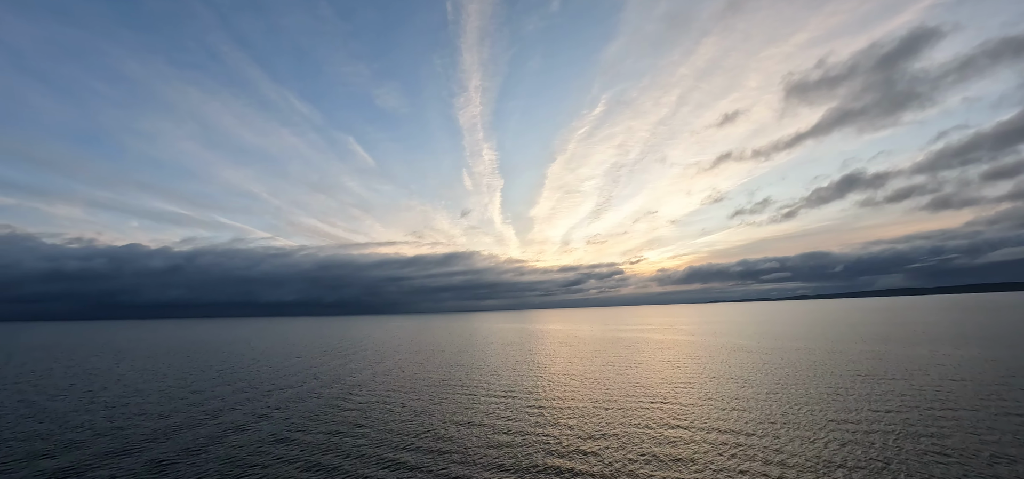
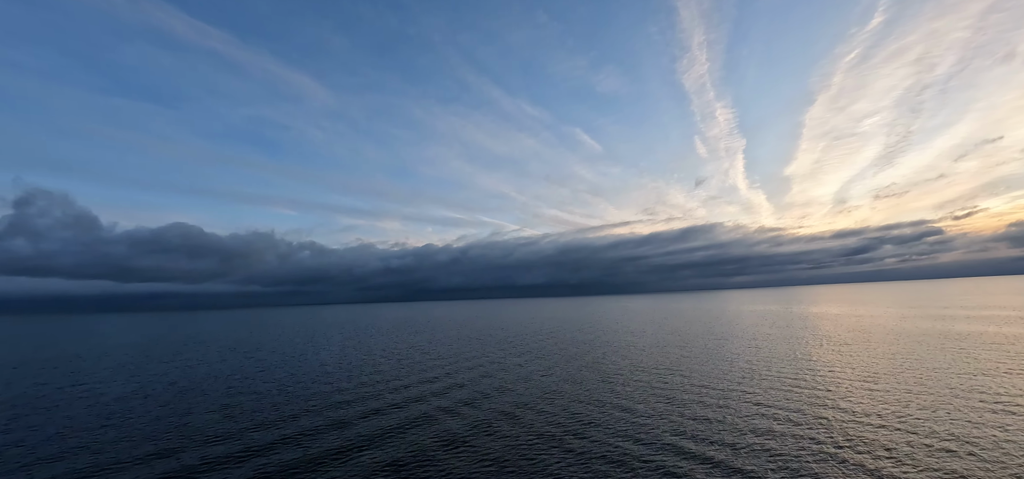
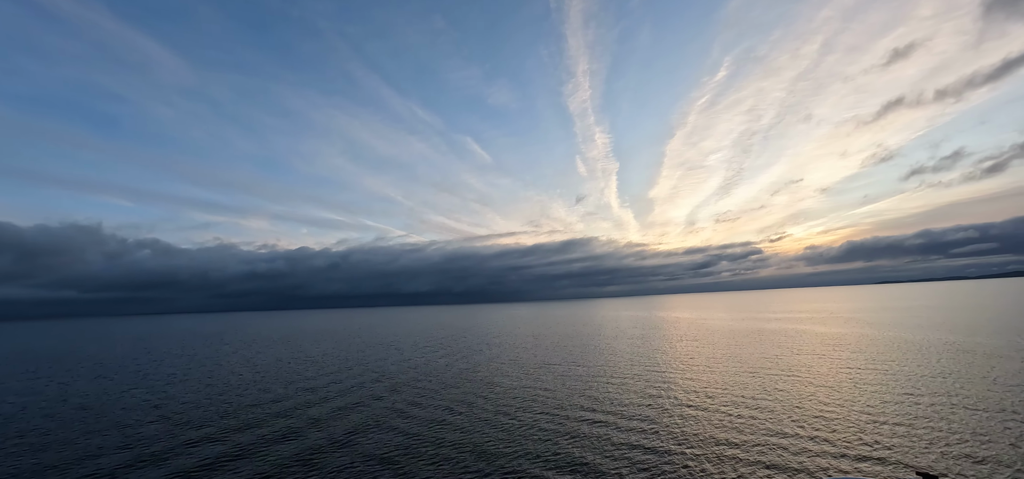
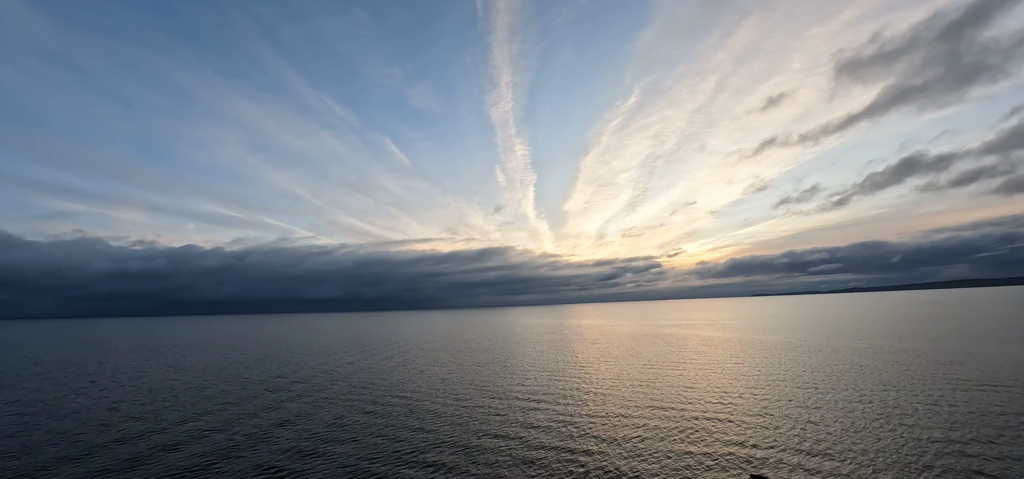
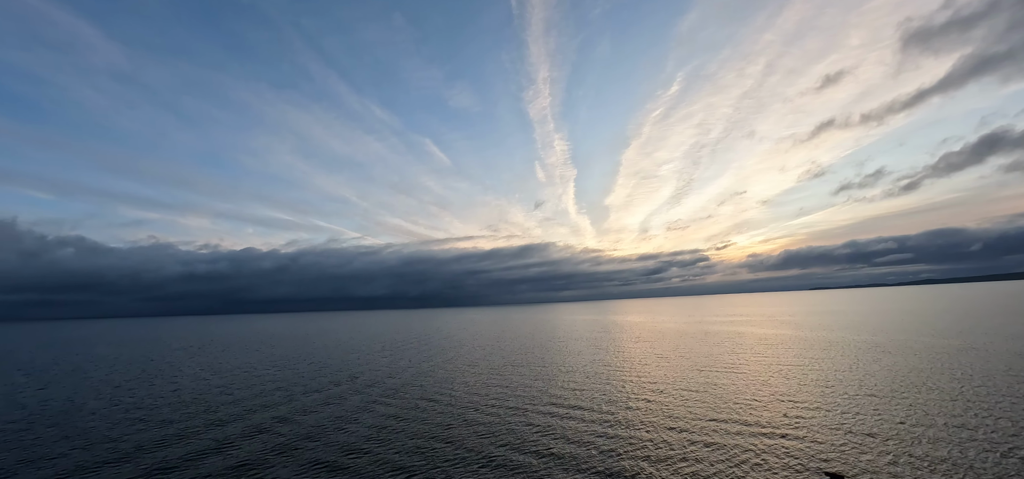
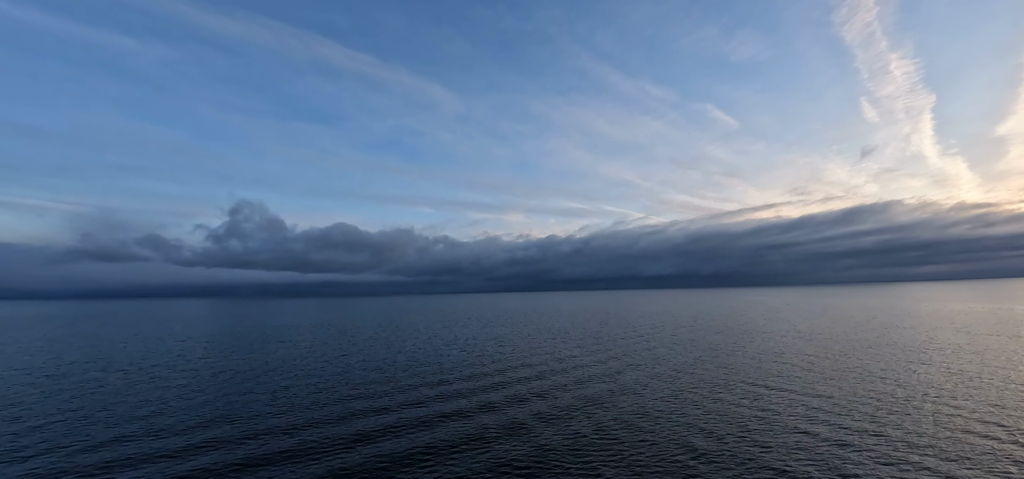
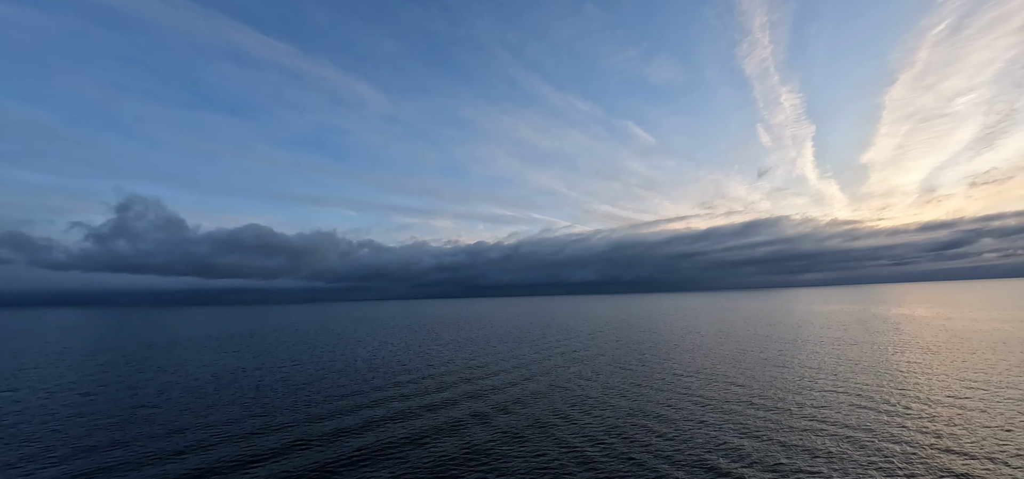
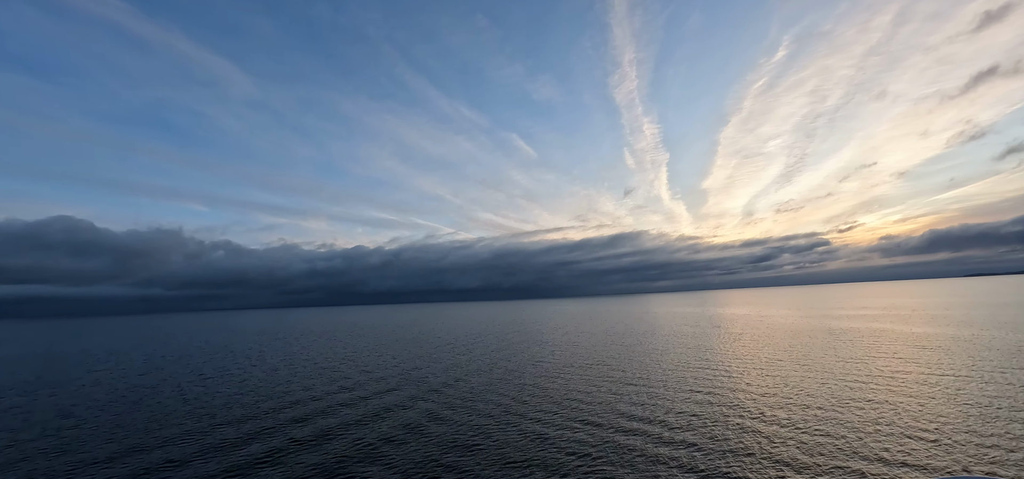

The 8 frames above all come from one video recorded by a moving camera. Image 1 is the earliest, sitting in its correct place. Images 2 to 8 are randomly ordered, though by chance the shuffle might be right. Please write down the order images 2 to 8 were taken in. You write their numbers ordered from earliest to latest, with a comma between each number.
4, 5, 3, 8, 2, 7, 6
